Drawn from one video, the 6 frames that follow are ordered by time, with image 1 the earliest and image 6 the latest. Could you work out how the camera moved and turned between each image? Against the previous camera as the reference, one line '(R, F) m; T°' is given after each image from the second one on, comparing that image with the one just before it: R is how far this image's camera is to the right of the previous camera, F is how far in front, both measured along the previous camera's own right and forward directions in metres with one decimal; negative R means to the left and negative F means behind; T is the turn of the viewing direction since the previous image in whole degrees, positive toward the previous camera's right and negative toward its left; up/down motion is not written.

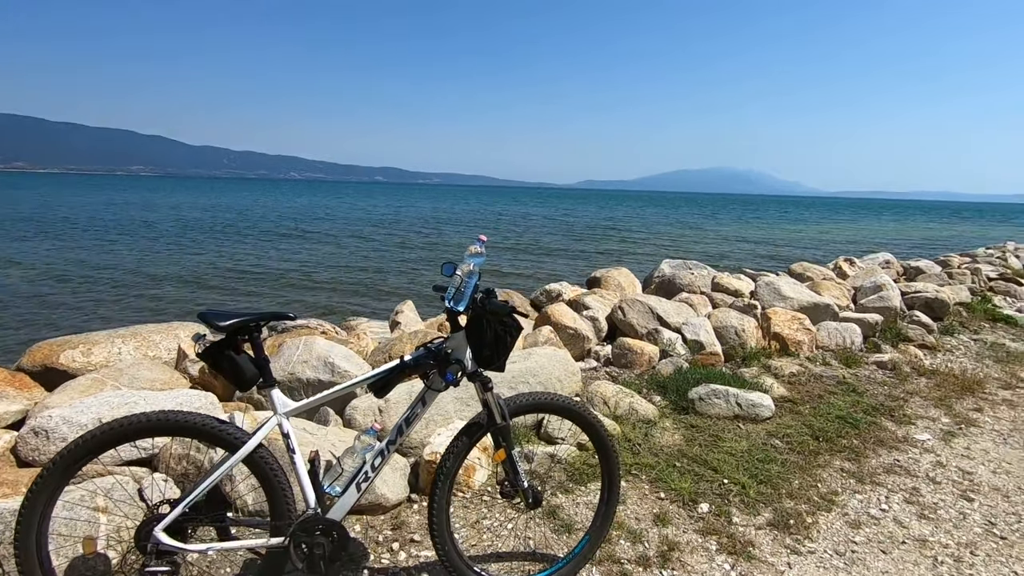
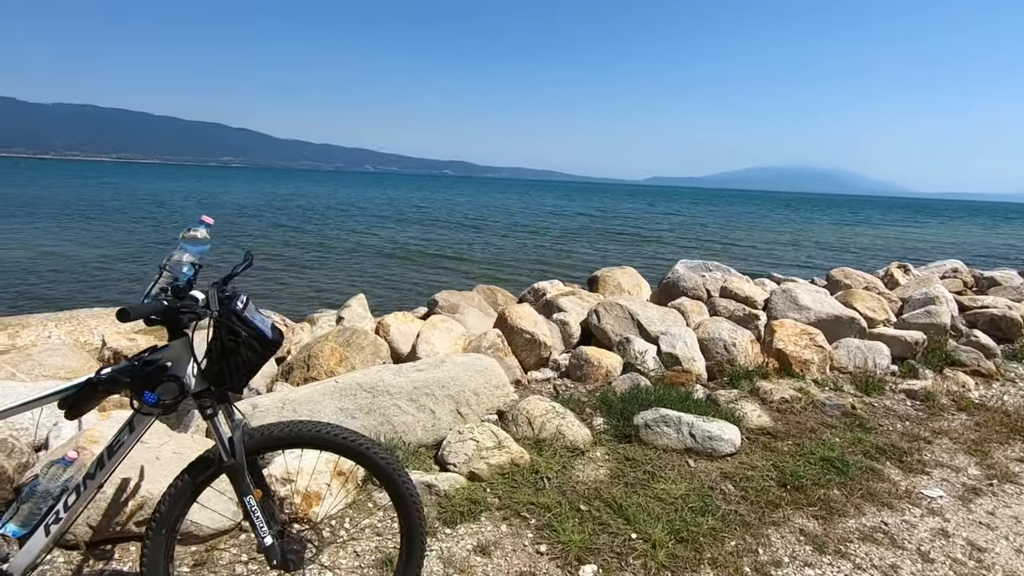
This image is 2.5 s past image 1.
(+1.3, +0.8) m; -7°
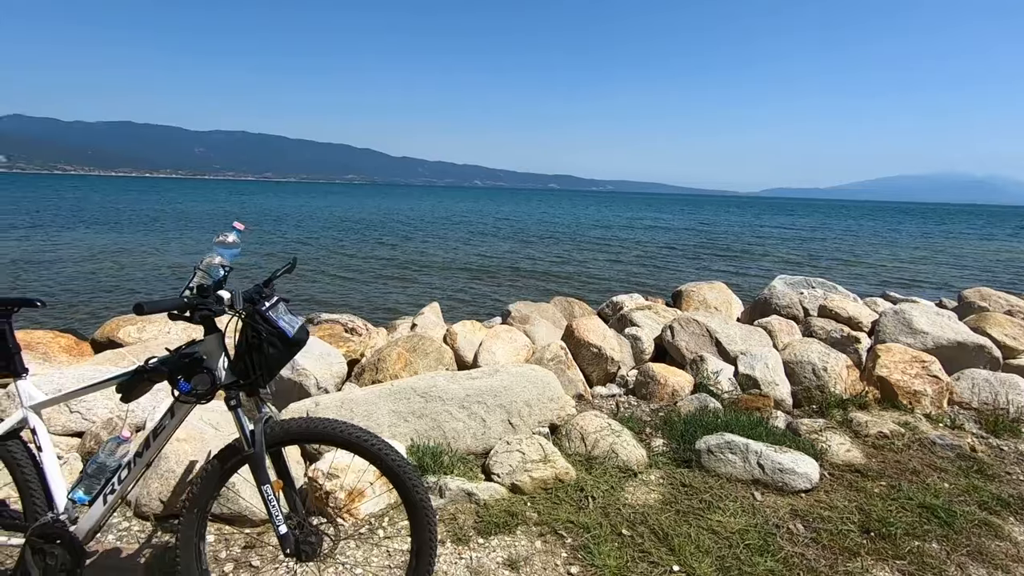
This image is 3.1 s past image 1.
(+0.4, +0.1) m; -11°
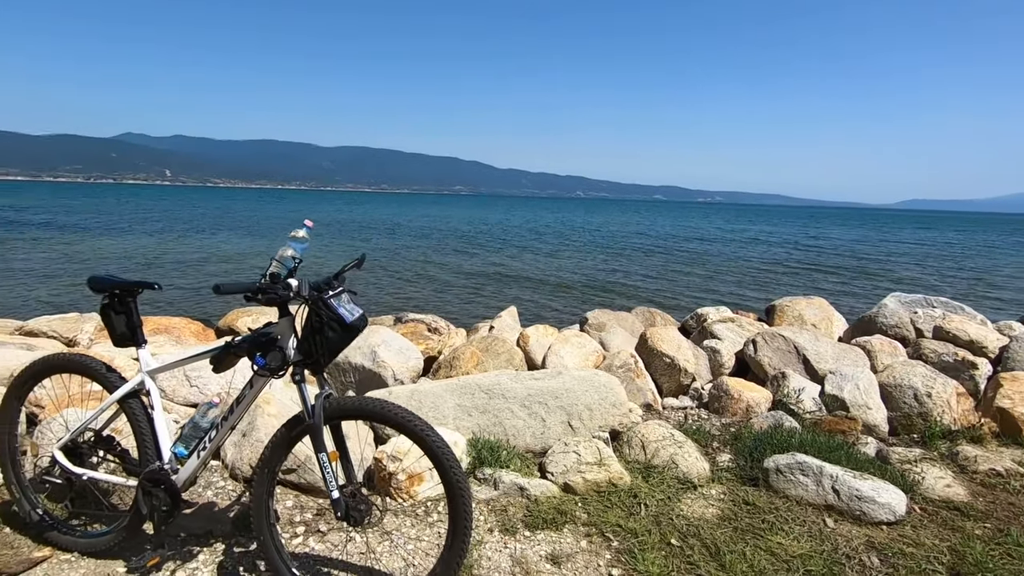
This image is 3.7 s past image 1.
(+0.3, -0.1) m; -10°
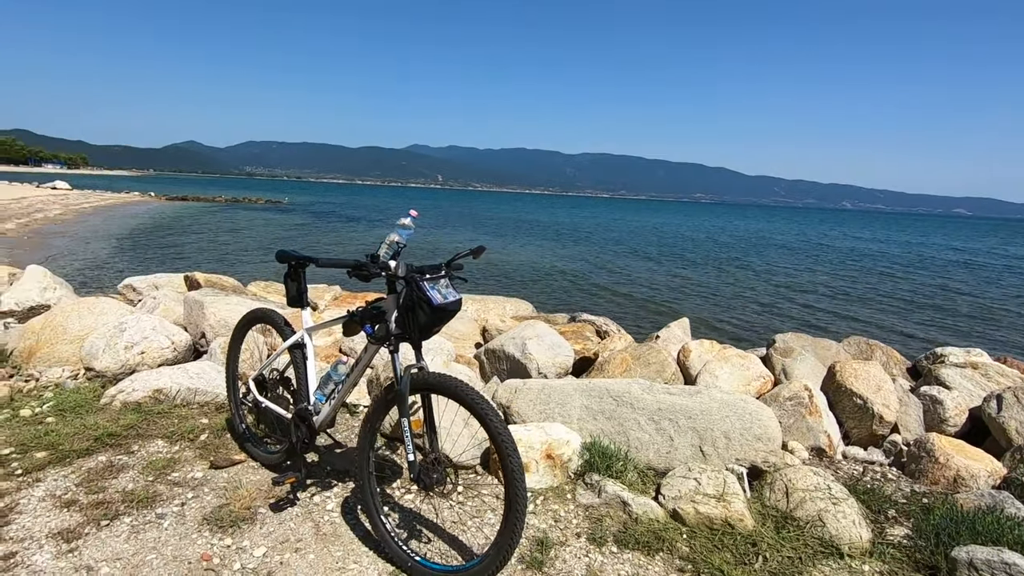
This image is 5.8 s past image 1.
(+0.8, +0.2) m; -24°
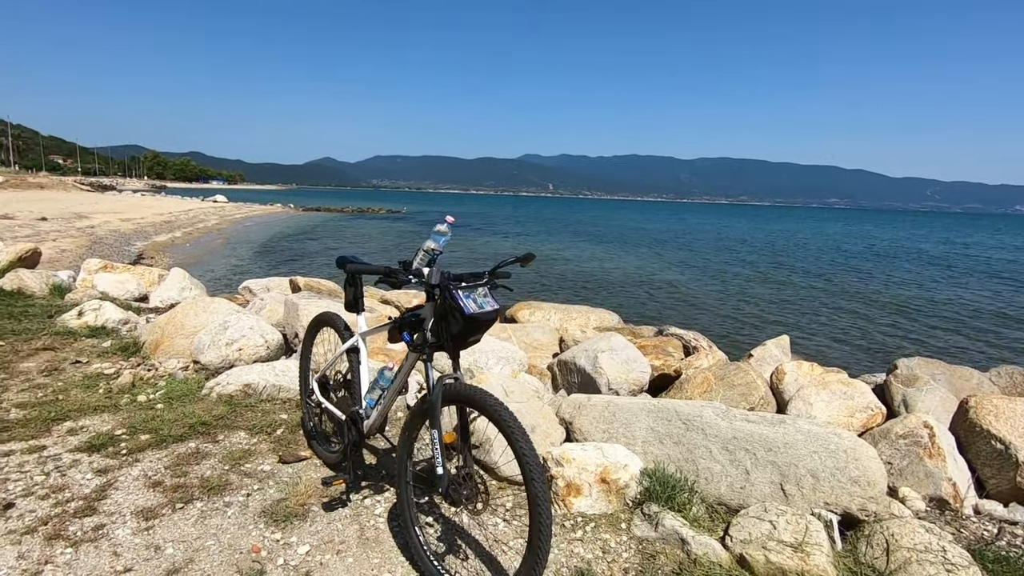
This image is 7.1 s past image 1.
(+0.4, +0.2) m; -12°
